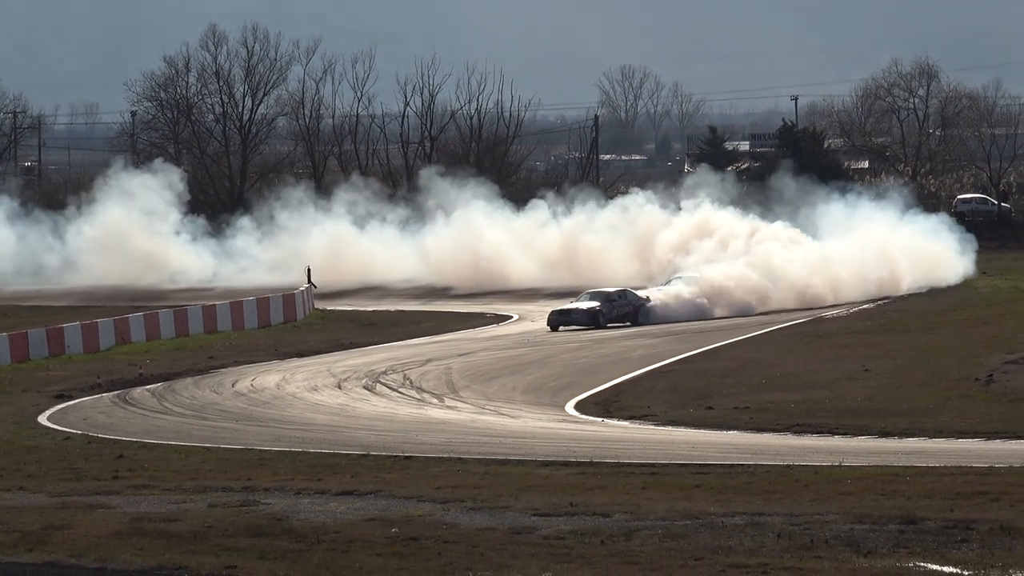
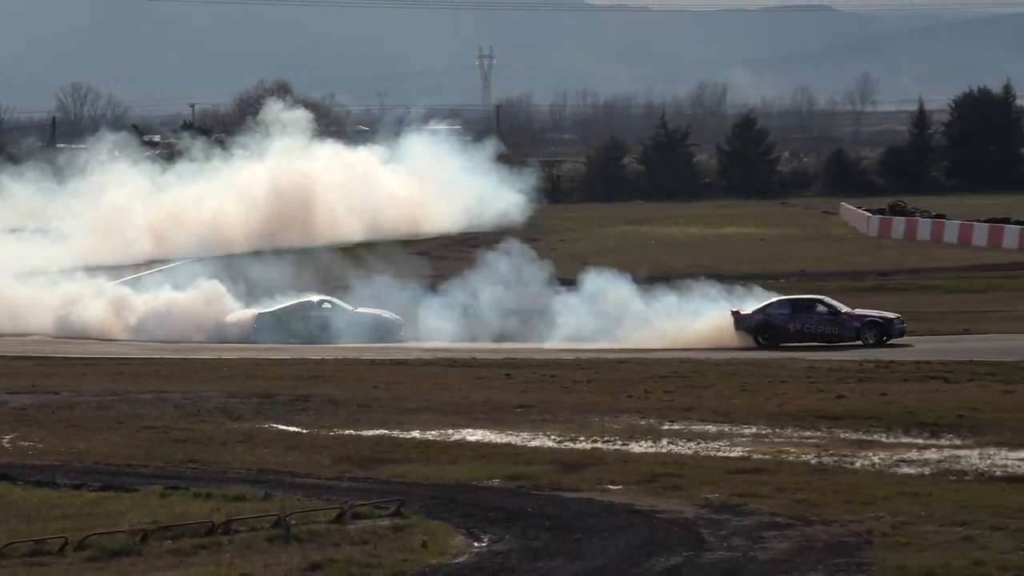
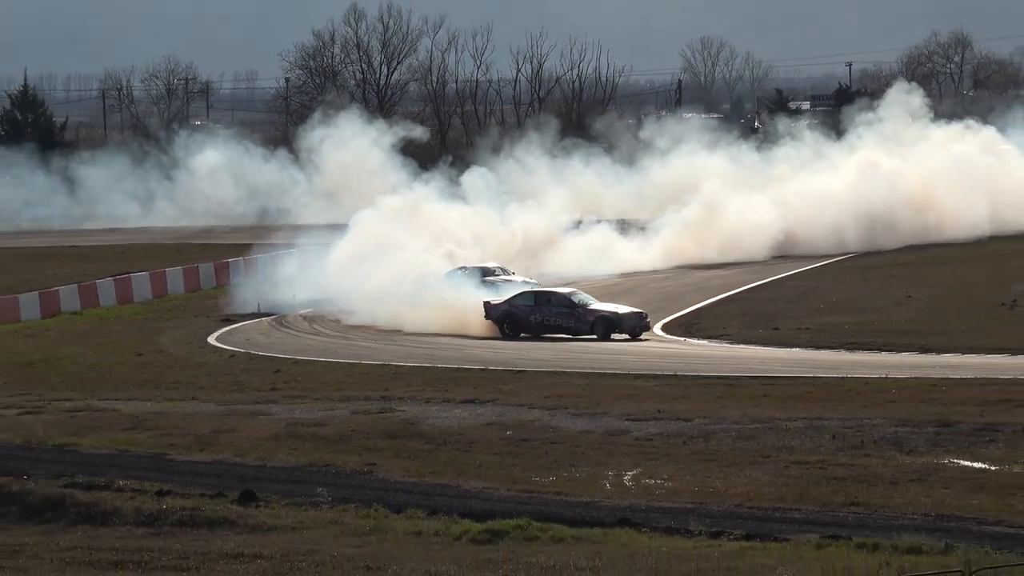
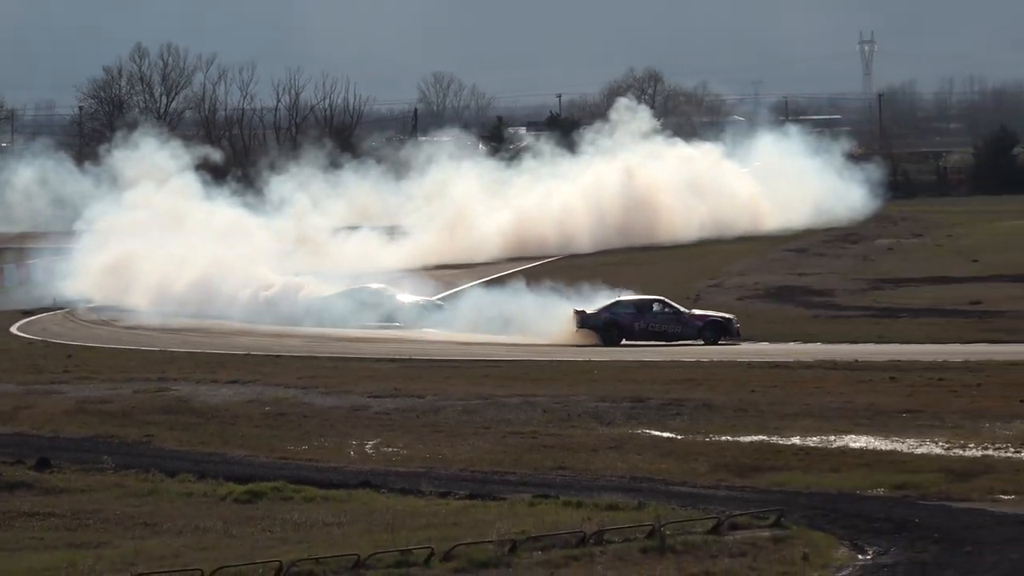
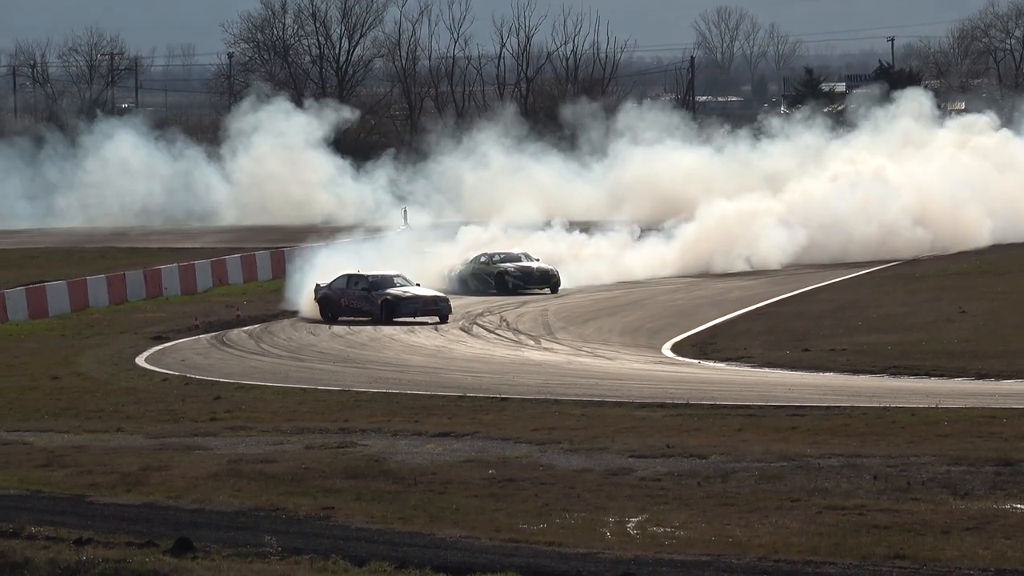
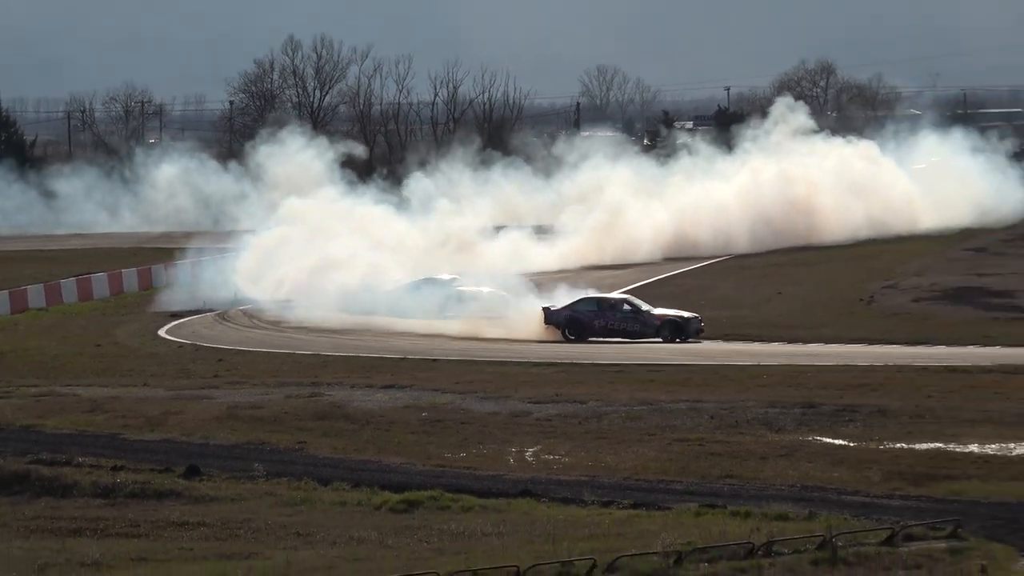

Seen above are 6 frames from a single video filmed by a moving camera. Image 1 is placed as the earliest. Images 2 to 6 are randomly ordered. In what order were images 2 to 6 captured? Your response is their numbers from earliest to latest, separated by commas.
5, 3, 6, 4, 2
